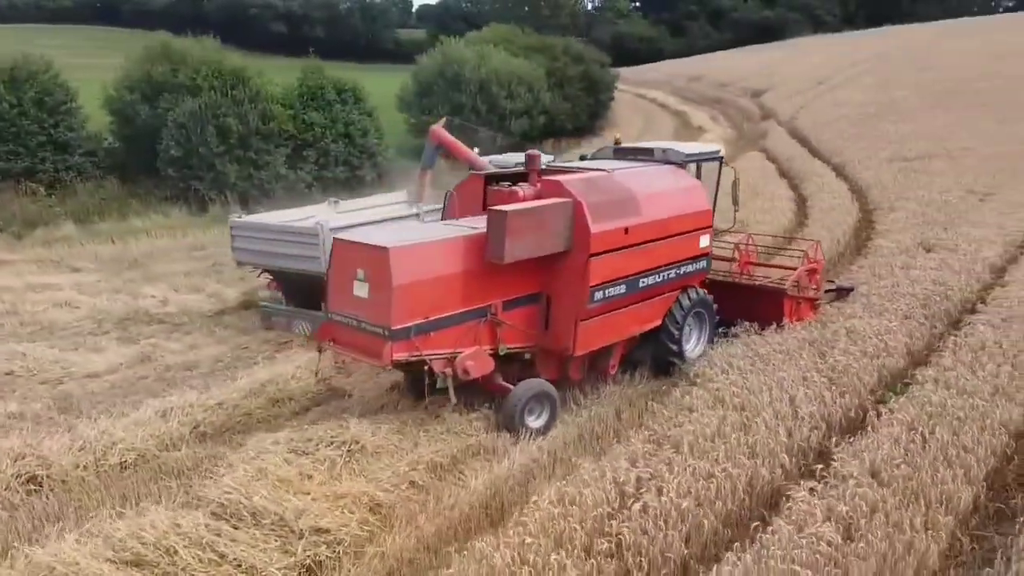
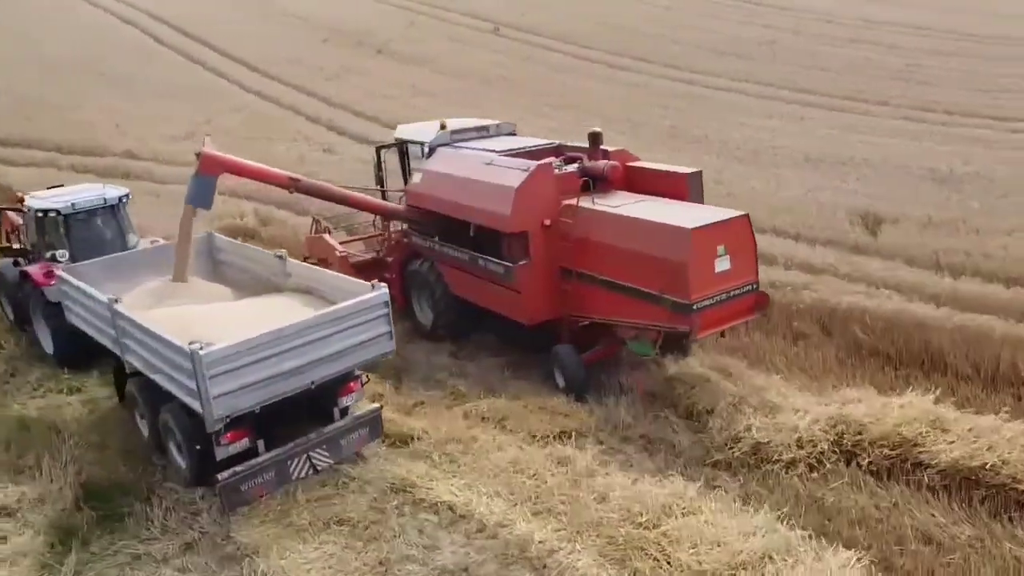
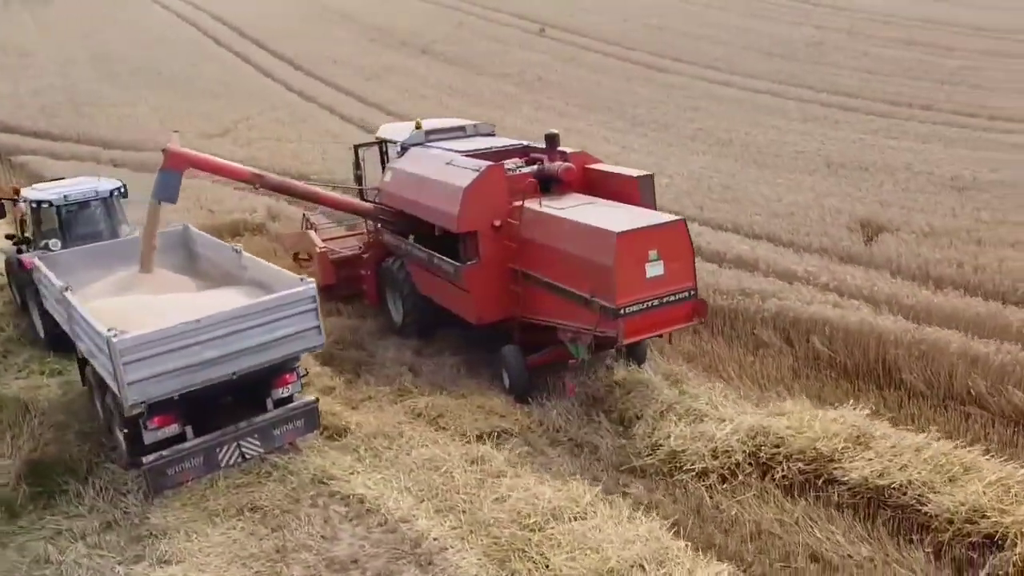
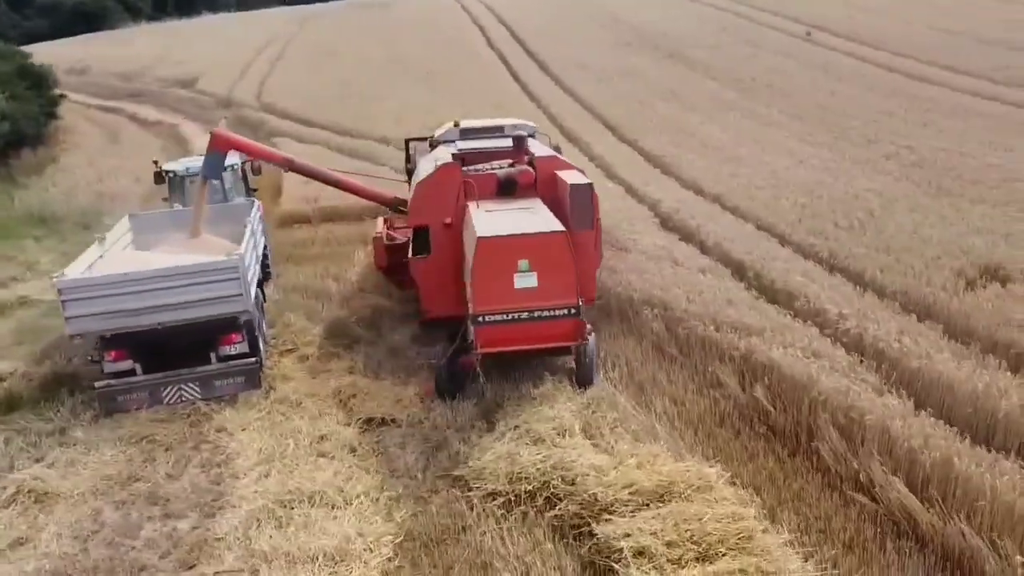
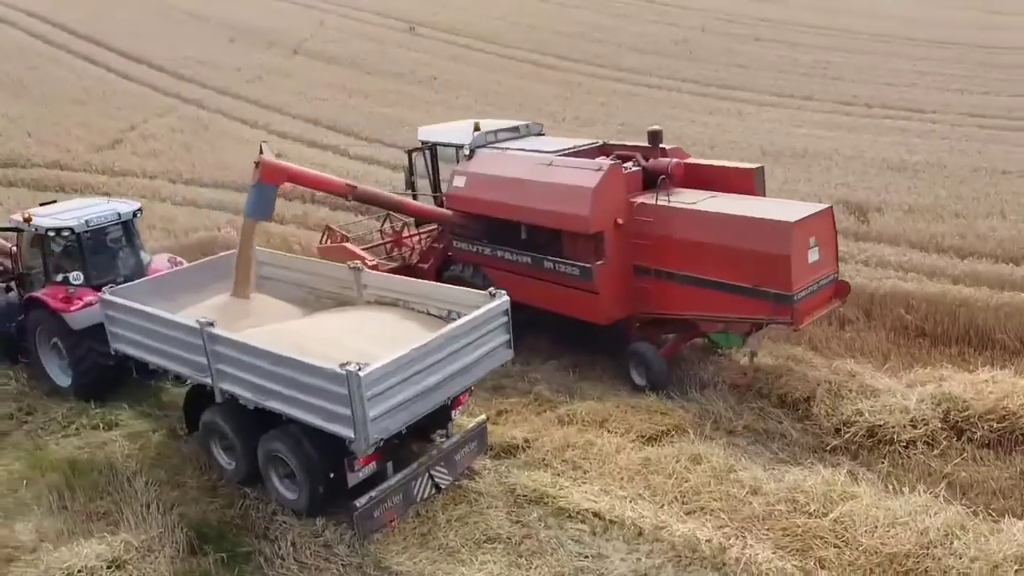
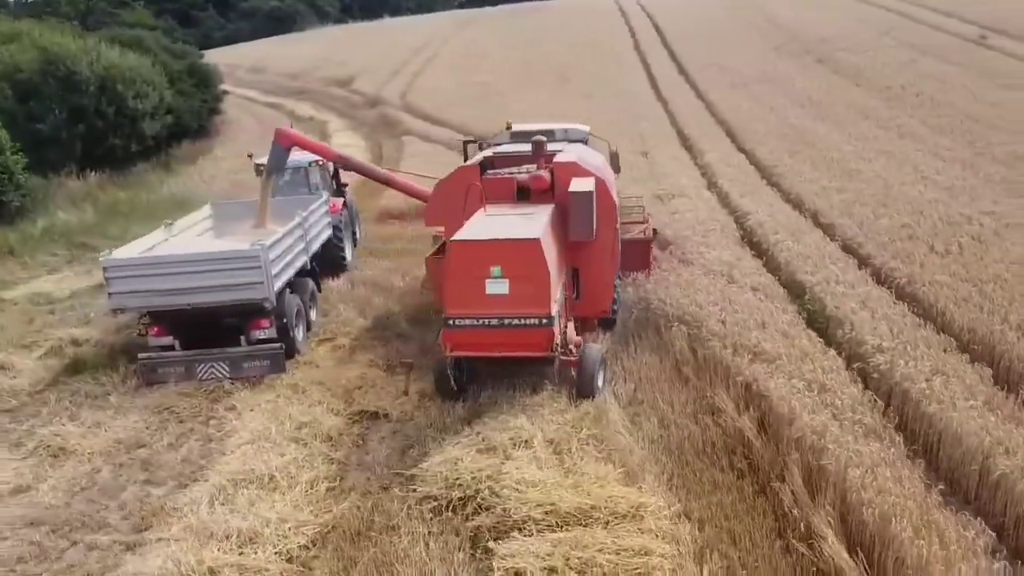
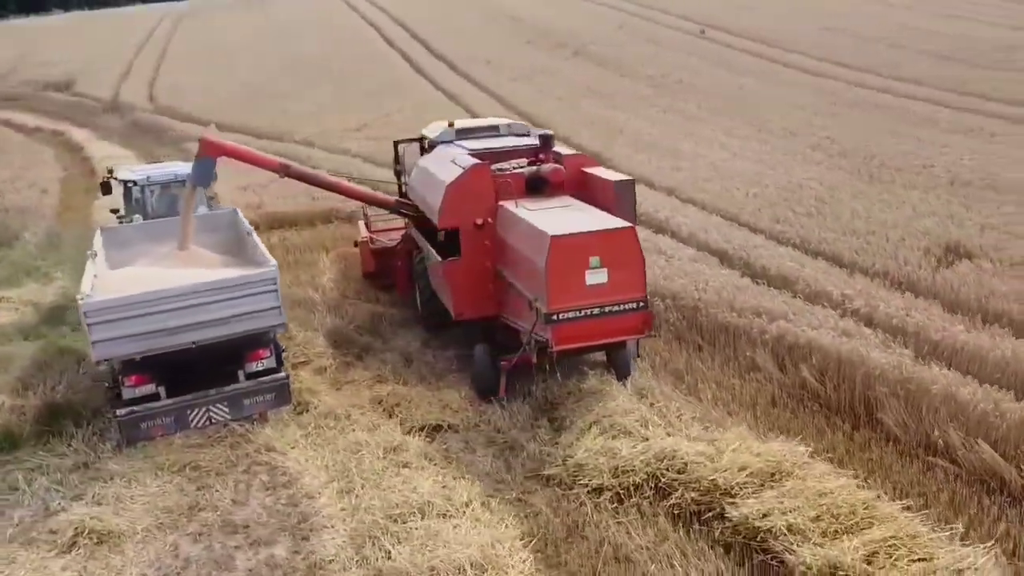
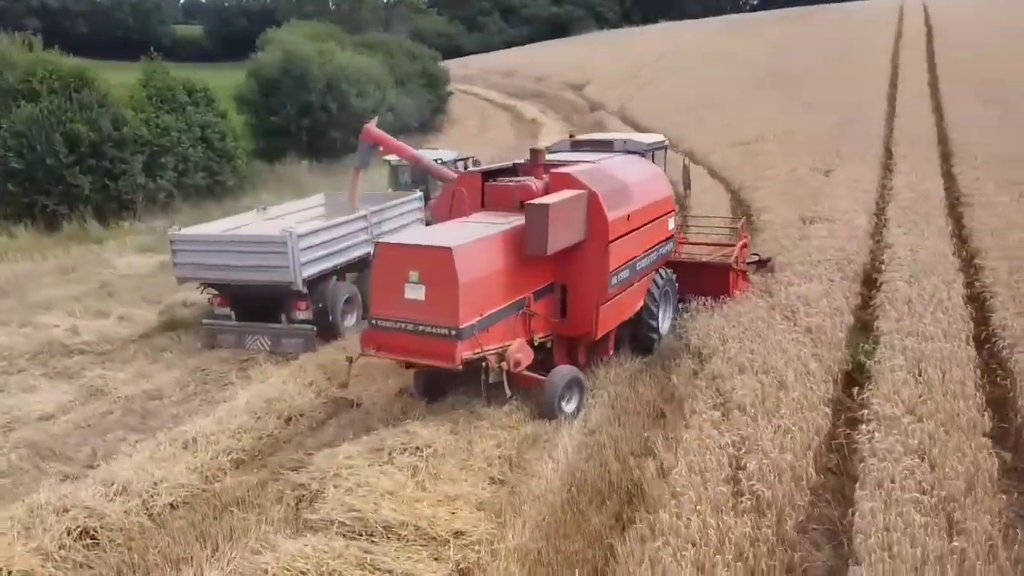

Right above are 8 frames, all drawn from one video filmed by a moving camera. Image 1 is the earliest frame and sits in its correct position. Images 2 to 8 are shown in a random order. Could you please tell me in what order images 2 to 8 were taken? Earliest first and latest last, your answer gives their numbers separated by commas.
8, 6, 4, 7, 3, 2, 5
